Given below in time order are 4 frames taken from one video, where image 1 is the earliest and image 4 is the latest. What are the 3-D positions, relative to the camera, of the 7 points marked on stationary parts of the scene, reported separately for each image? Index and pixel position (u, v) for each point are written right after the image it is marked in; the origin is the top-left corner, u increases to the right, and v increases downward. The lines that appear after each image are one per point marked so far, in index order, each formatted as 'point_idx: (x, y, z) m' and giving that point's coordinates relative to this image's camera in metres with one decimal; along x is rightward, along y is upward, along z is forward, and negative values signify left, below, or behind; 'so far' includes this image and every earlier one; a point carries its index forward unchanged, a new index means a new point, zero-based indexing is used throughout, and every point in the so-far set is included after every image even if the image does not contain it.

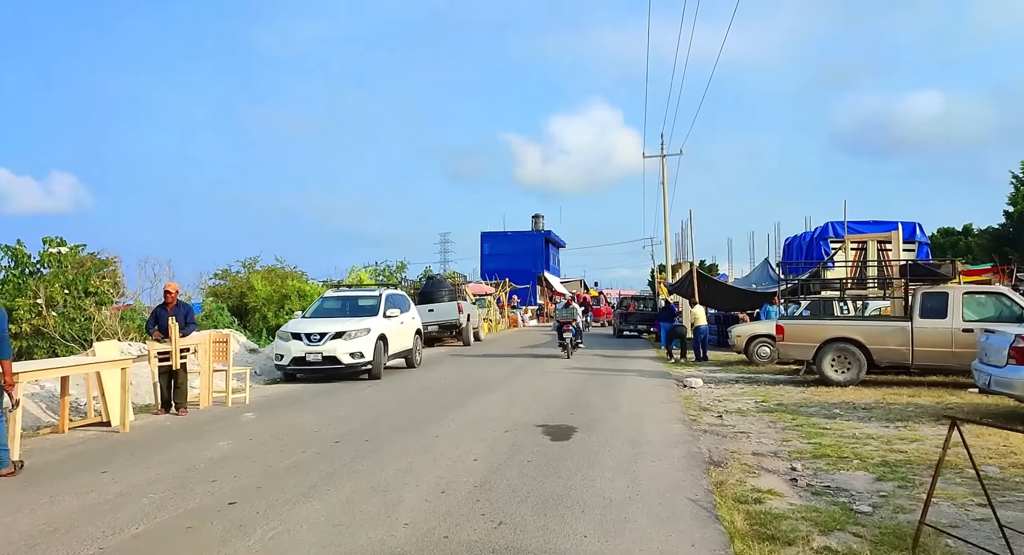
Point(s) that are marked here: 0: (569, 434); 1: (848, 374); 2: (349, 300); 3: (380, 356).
0: (+0.6, -1.7, +8.8) m
1: (+5.5, -1.6, +13.5) m
2: (-3.3, -0.4, +16.5) m
3: (-2.5, -1.5, +15.3) m
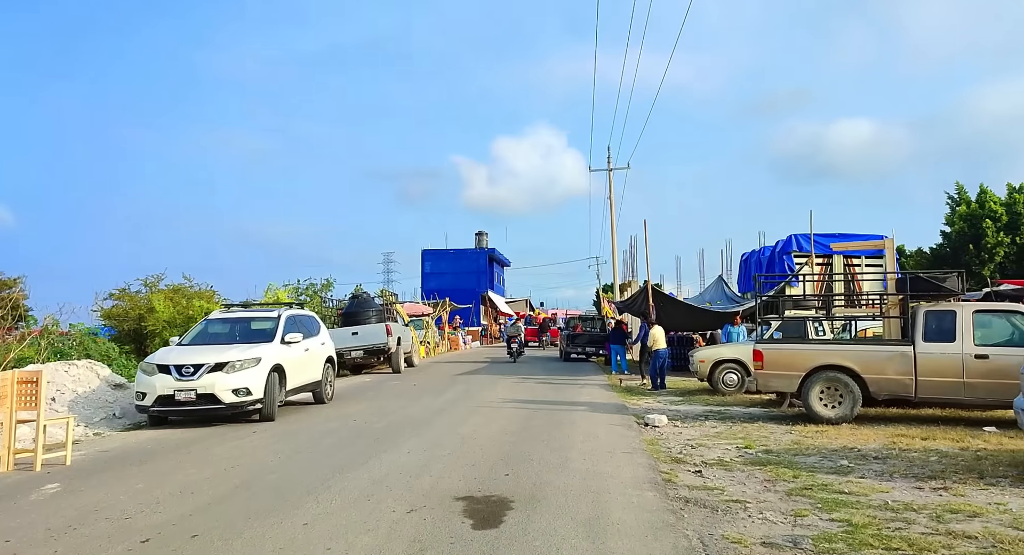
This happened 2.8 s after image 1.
0: (-0.1, -1.8, +6.2) m
1: (+4.5, -1.8, +11.3) m
2: (-4.5, -0.7, +13.6) m
3: (-3.6, -1.7, +12.5) m
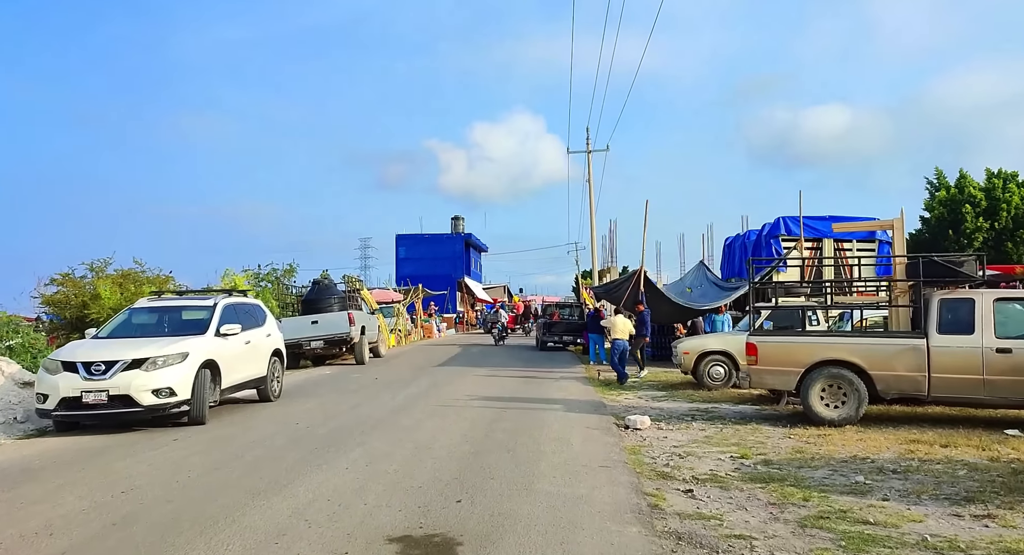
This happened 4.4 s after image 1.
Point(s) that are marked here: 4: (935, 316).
0: (-0.4, -1.7, +4.8) m
1: (+4.0, -1.6, +10.0) m
2: (-5.1, -0.5, +12.1) m
3: (-4.1, -1.5, +11.0) m
4: (+5.0, -0.4, +9.6) m
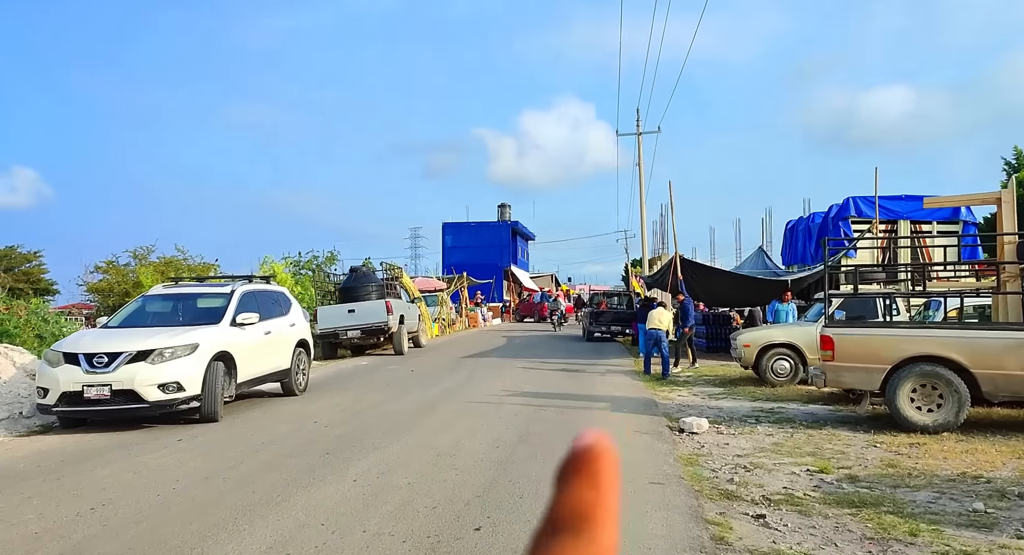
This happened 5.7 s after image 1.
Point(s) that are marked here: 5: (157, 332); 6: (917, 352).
0: (-0.3, -1.6, +3.6) m
1: (+4.5, -1.4, +8.6) m
2: (-4.5, -0.3, +11.2) m
3: (-3.6, -1.3, +10.1) m
4: (+5.4, -0.3, +8.1) m
5: (-4.2, -0.7, +9.8) m
6: (+4.3, -0.8, +8.6) m
